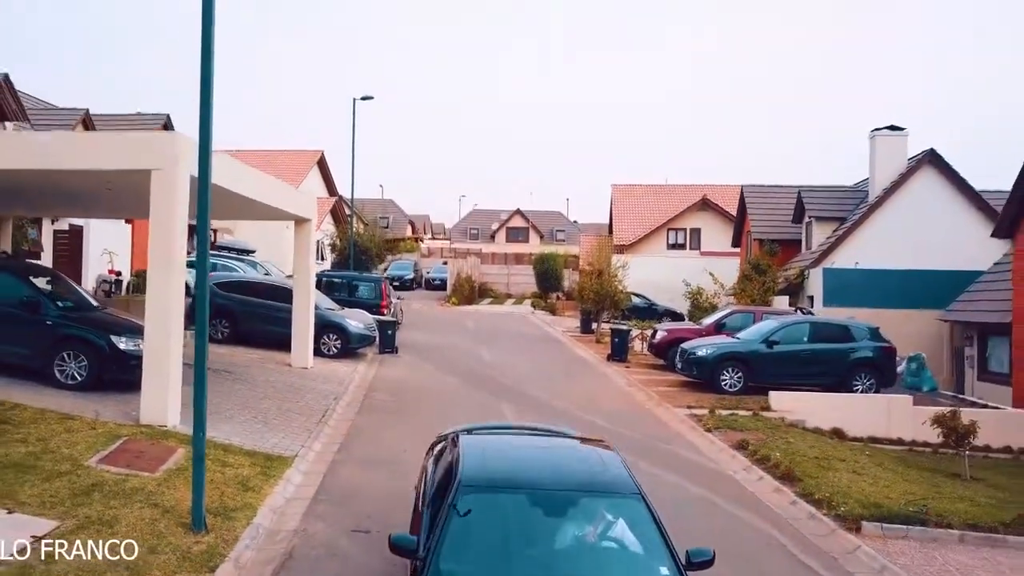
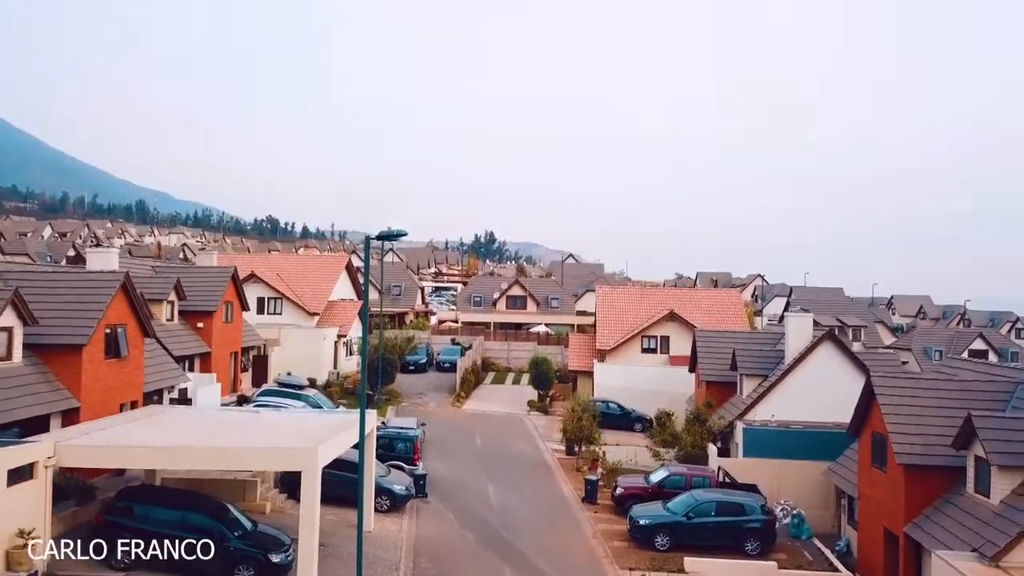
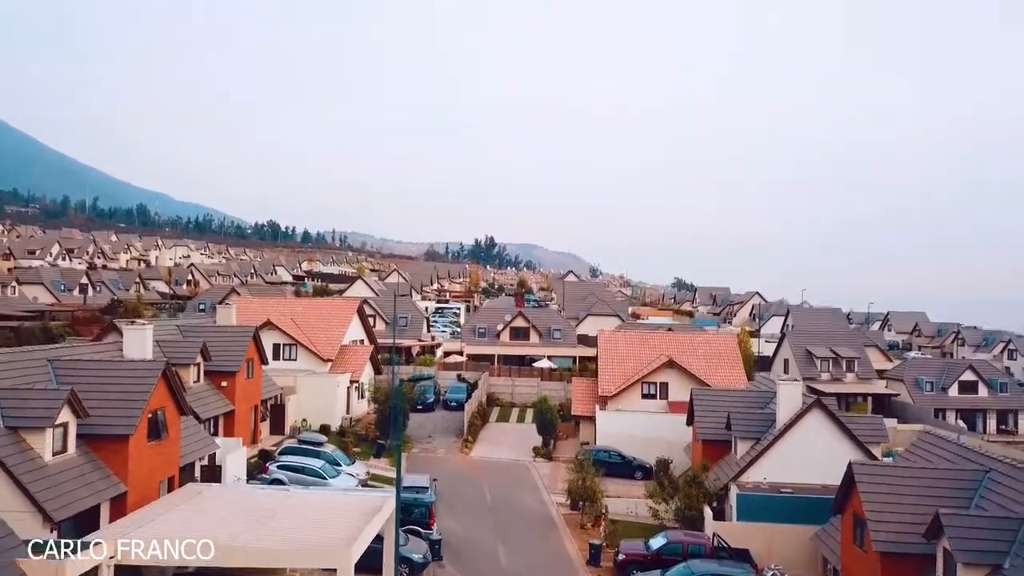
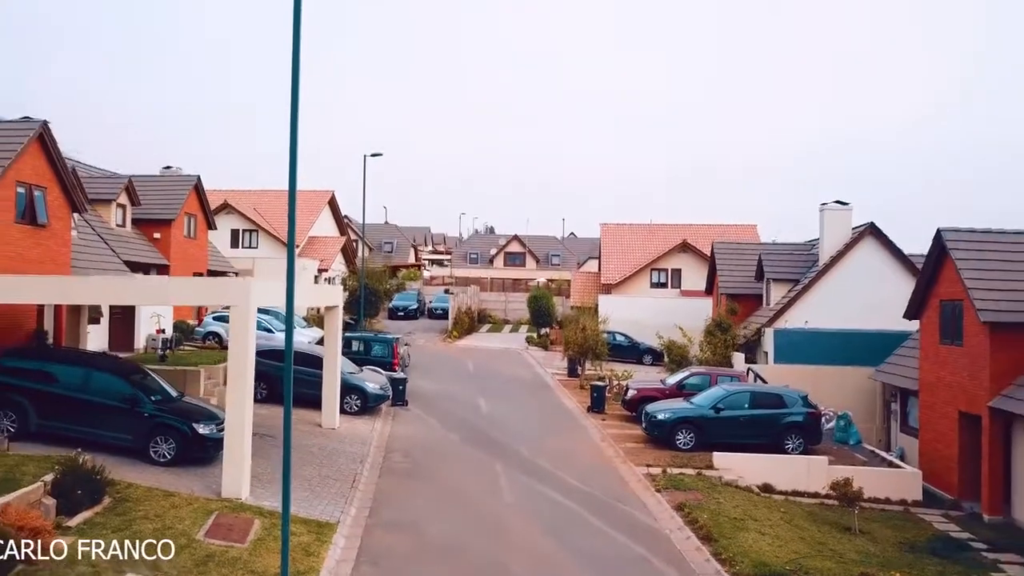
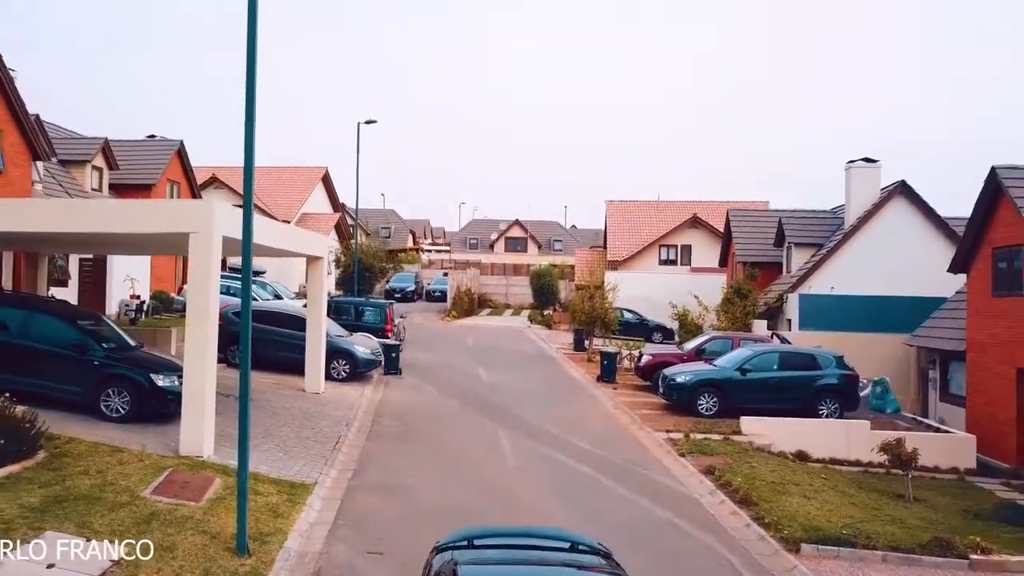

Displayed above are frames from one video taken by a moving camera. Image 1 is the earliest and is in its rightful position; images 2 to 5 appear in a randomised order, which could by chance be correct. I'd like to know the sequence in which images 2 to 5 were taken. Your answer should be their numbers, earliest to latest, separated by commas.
5, 4, 2, 3
